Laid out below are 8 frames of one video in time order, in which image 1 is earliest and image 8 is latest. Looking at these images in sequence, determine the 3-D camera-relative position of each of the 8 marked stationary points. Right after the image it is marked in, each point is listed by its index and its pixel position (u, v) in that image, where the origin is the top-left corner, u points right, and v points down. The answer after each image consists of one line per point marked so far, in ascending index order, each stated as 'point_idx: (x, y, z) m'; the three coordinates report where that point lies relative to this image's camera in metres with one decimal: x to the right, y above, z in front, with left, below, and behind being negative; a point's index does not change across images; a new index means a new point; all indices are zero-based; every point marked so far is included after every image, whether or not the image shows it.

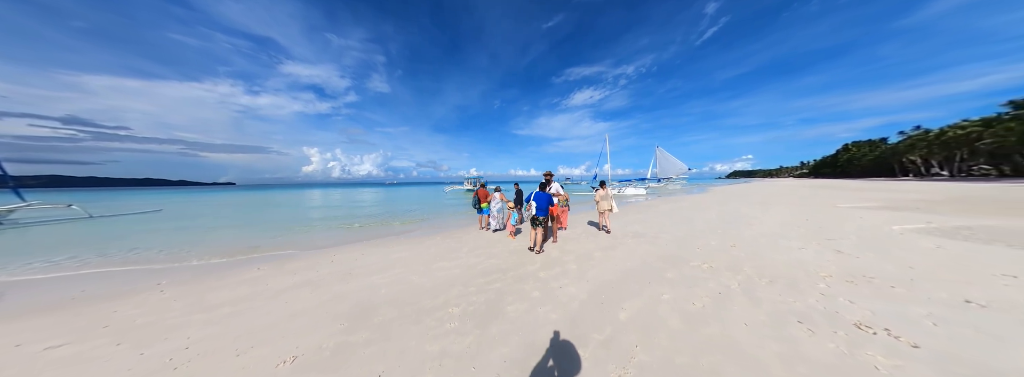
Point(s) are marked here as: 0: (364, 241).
0: (-6.2, -2.3, +8.8) m
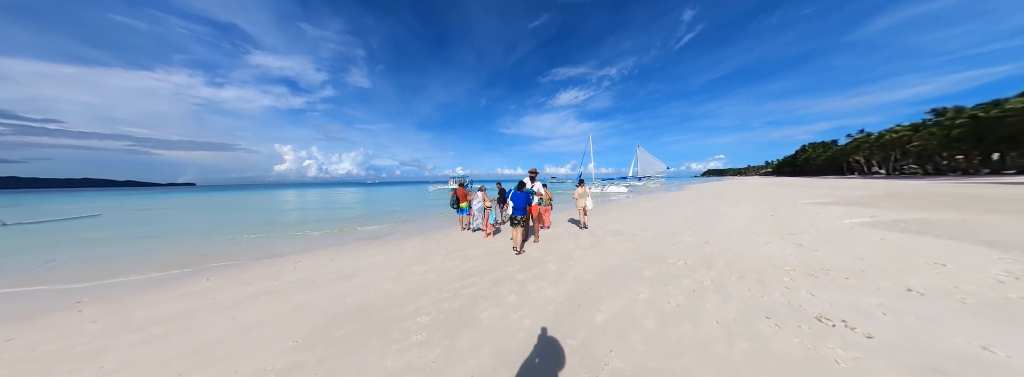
0: (-6.9, -2.3, +8.2) m
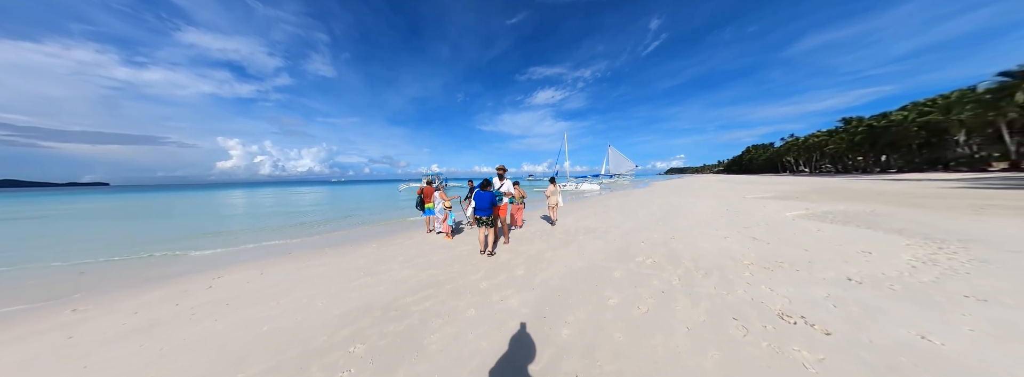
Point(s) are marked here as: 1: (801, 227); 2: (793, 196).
0: (-8.0, -2.2, +7.0) m
1: (+8.5, -1.1, +6.2) m
2: (+20.6, -0.5, +15.4) m
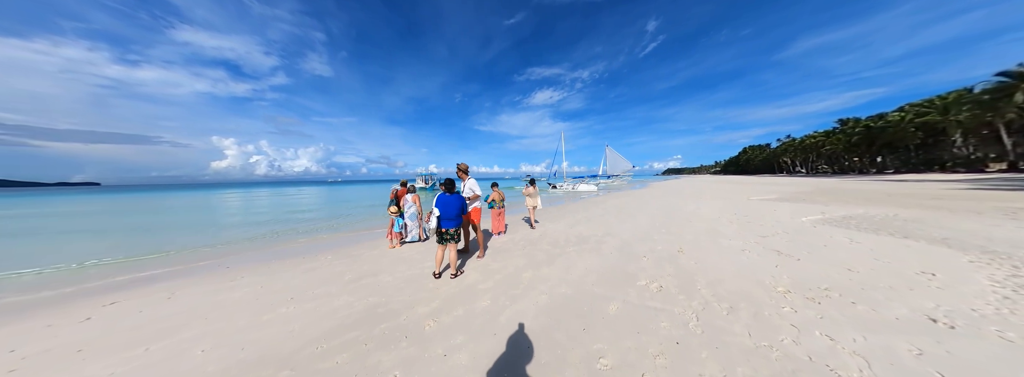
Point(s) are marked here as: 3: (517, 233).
0: (-8.5, -2.3, +6.0) m
1: (+8.0, -1.2, +5.3) m
2: (+19.9, -0.6, +14.6) m
3: (+0.2, -1.6, +7.5) m
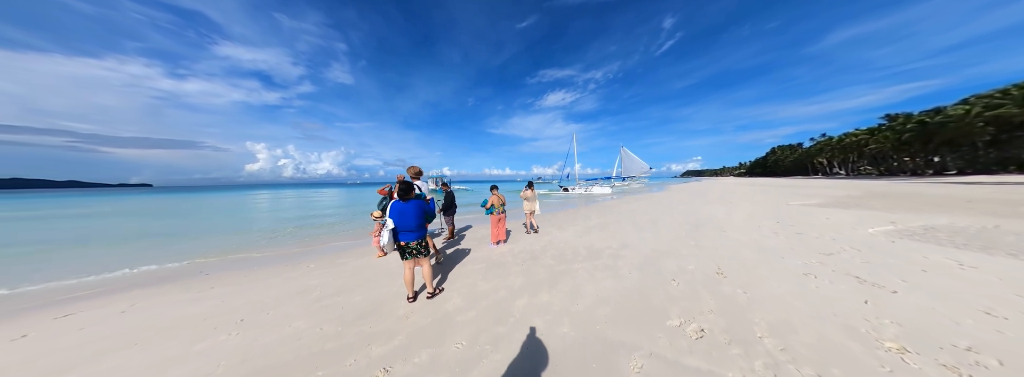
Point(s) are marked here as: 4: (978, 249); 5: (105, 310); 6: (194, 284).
0: (-8.6, -2.4, +5.7) m
1: (+7.9, -1.3, +4.1) m
2: (+20.4, -0.9, +12.7) m
3: (+0.2, -1.7, +6.7) m
4: (+9.8, -1.3, +4.4) m
5: (-7.4, -2.2, +3.8) m
6: (-7.5, -2.3, +5.0) m
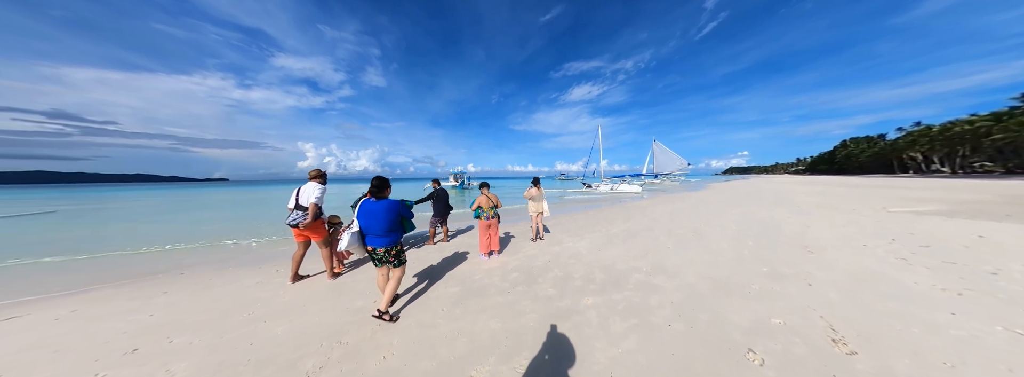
0: (-8.7, -2.3, +5.4) m
1: (+7.5, -1.4, +2.0) m
2: (+20.9, -1.0, +9.2) m
3: (+0.2, -1.7, +5.4) m
4: (+9.4, -1.4, +2.1) m
5: (-7.7, -2.1, +3.3) m
6: (-7.7, -2.2, +4.6) m
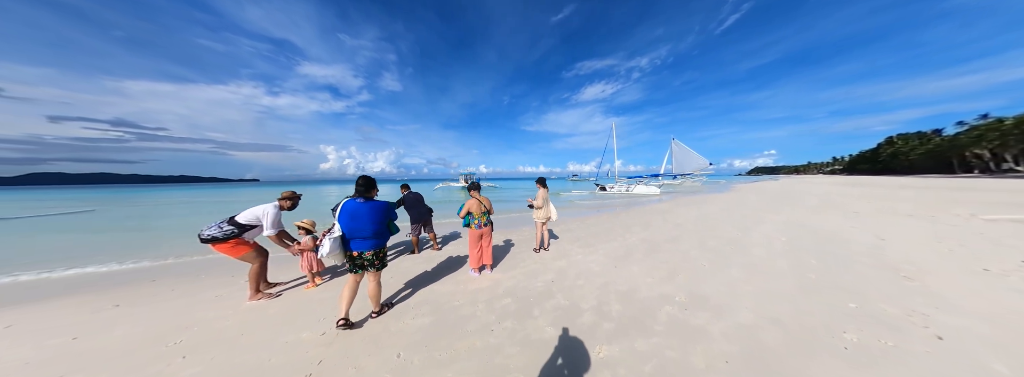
0: (-8.7, -2.3, +5.0) m
1: (+7.2, -1.5, +0.7) m
2: (+21.0, -1.1, +7.1) m
3: (+0.1, -1.7, +4.5) m
4: (+9.1, -1.5, +0.7) m
5: (-7.9, -2.2, +2.9) m
6: (-7.8, -2.2, +4.1) m
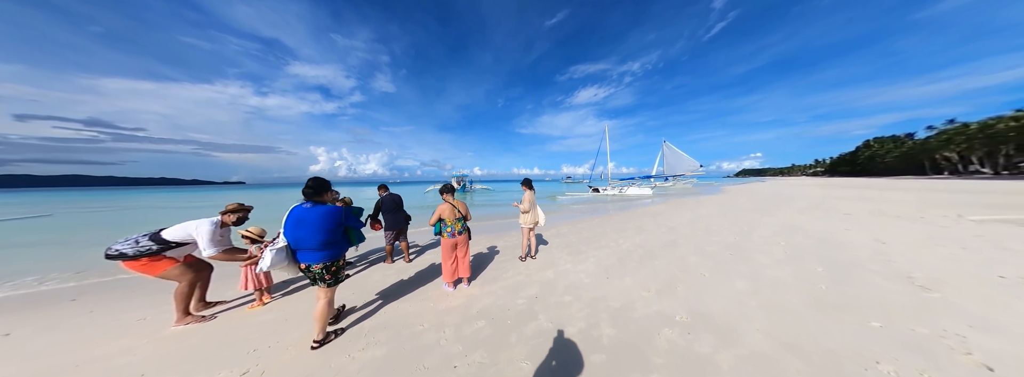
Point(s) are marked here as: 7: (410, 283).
0: (-9.1, -2.4, +4.2) m
1: (+7.0, -1.5, +0.4) m
2: (+20.5, -1.1, +7.2) m
3: (-0.3, -1.8, +4.0) m
4: (+8.9, -1.5, +0.4) m
5: (-8.2, -2.2, +2.2) m
6: (-8.2, -2.3, +3.4) m
7: (-2.2, -2.1, +4.3) m
